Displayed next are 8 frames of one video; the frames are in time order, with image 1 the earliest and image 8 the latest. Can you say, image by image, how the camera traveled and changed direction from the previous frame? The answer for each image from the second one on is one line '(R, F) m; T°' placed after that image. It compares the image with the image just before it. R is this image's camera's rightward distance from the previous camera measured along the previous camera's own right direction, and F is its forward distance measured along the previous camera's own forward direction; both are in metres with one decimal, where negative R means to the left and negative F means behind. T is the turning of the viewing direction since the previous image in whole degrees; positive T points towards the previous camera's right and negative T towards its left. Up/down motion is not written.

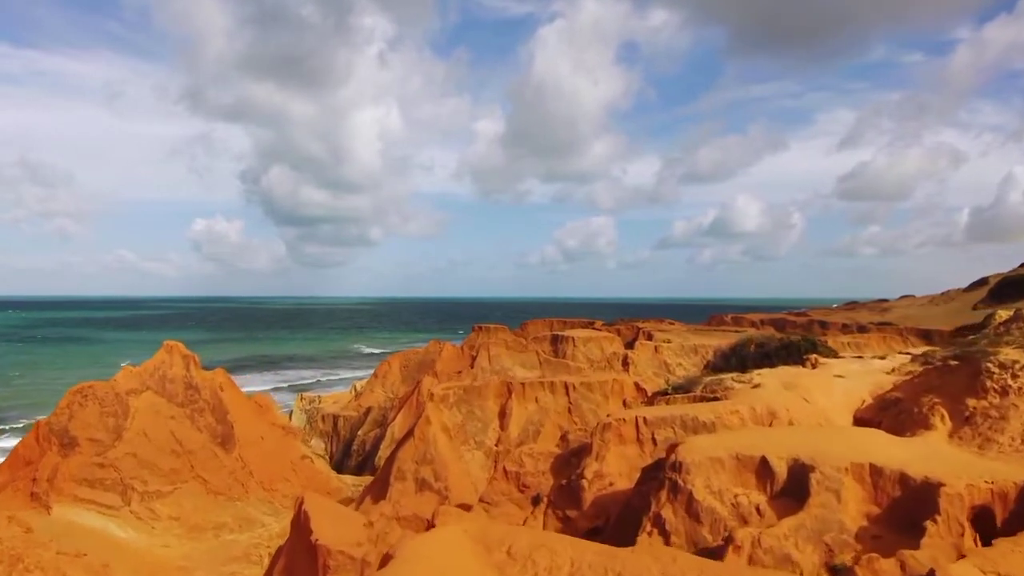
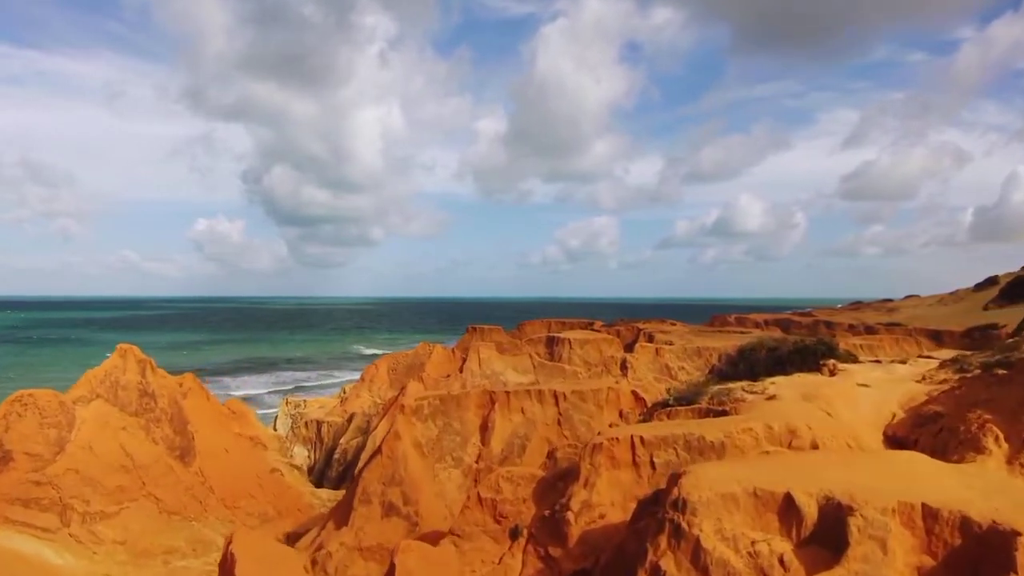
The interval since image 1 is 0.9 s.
(+0.4, +1.8) m; 0°
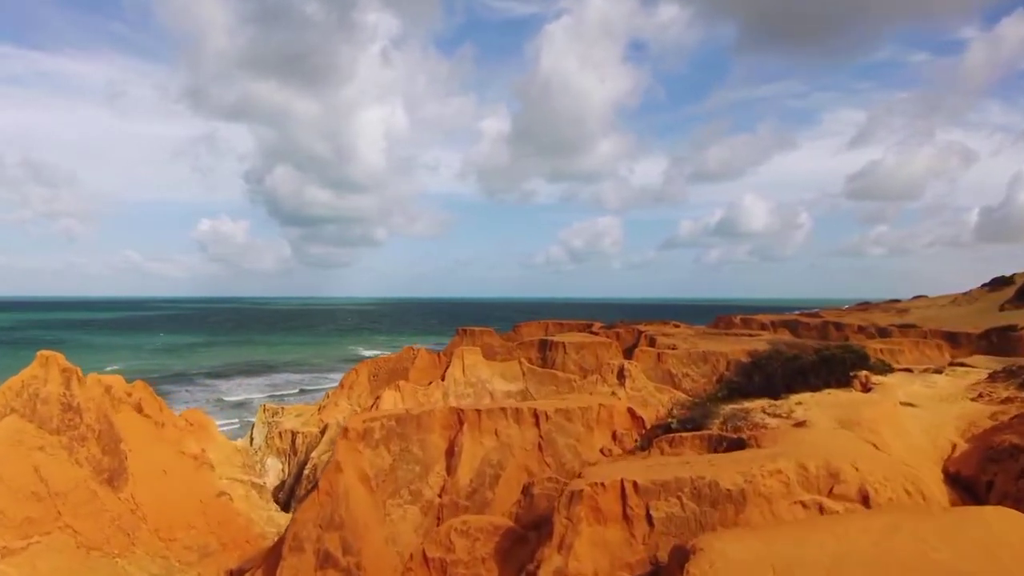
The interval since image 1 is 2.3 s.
(+0.6, +2.4) m; 0°
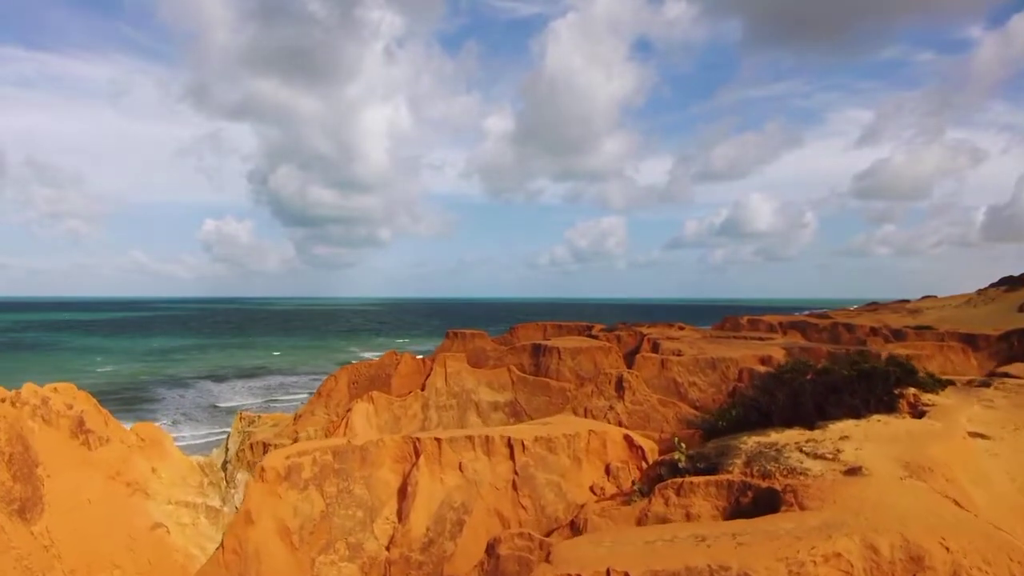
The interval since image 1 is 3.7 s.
(+0.5, +2.4) m; 0°
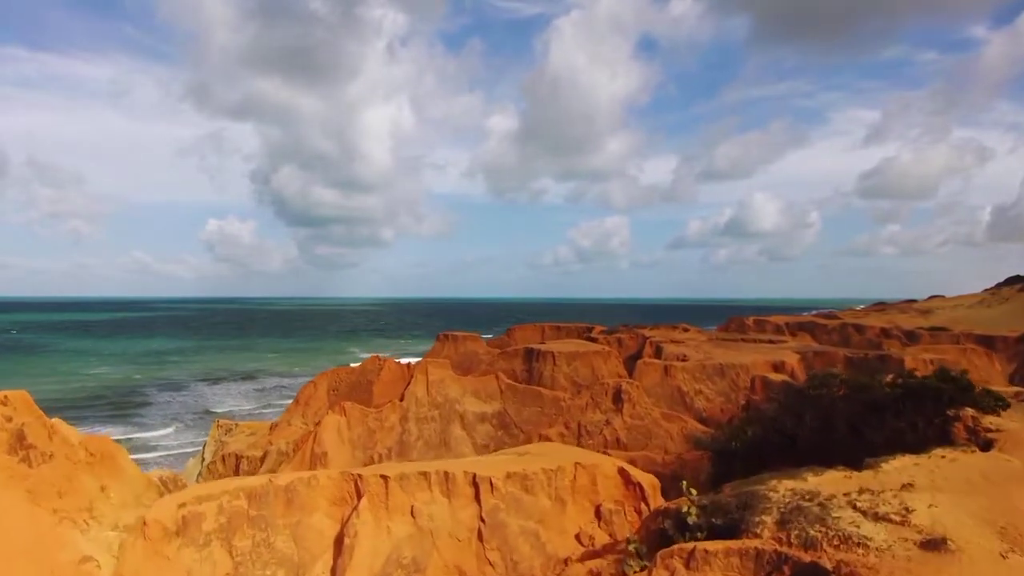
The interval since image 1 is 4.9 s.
(+0.4, +2.0) m; 0°
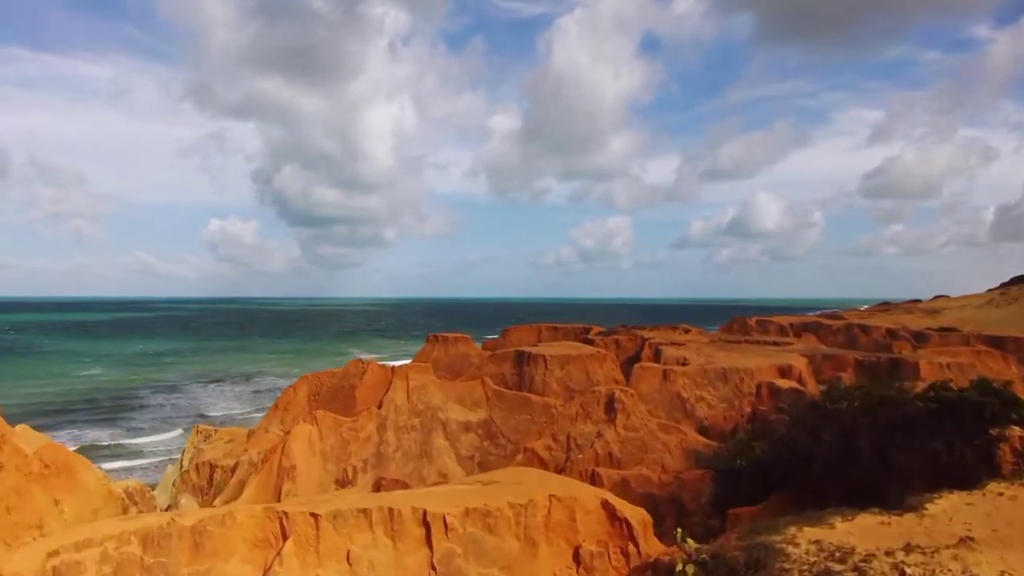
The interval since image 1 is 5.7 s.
(+0.4, +1.4) m; 0°
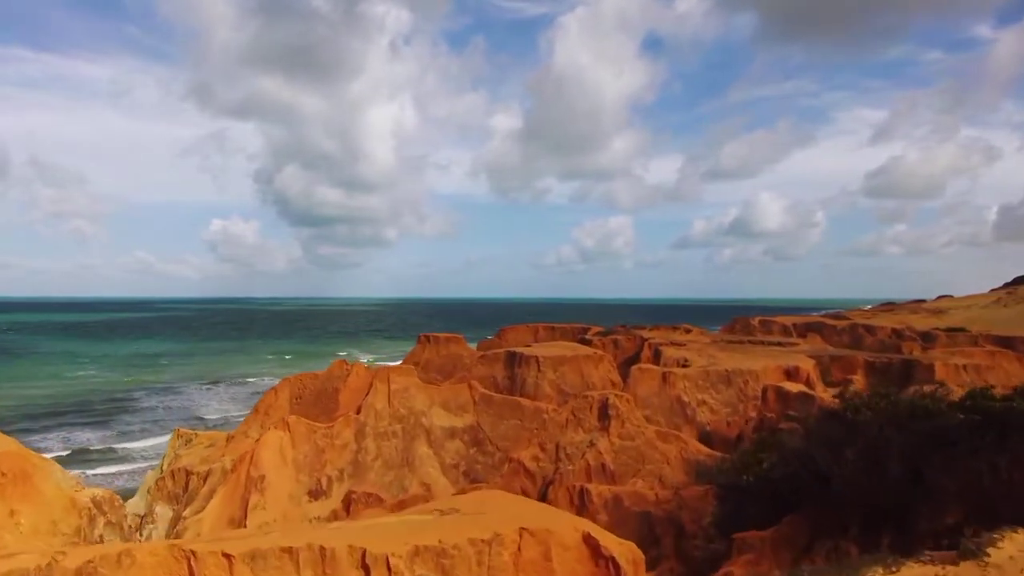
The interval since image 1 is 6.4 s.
(+0.3, +1.2) m; 0°
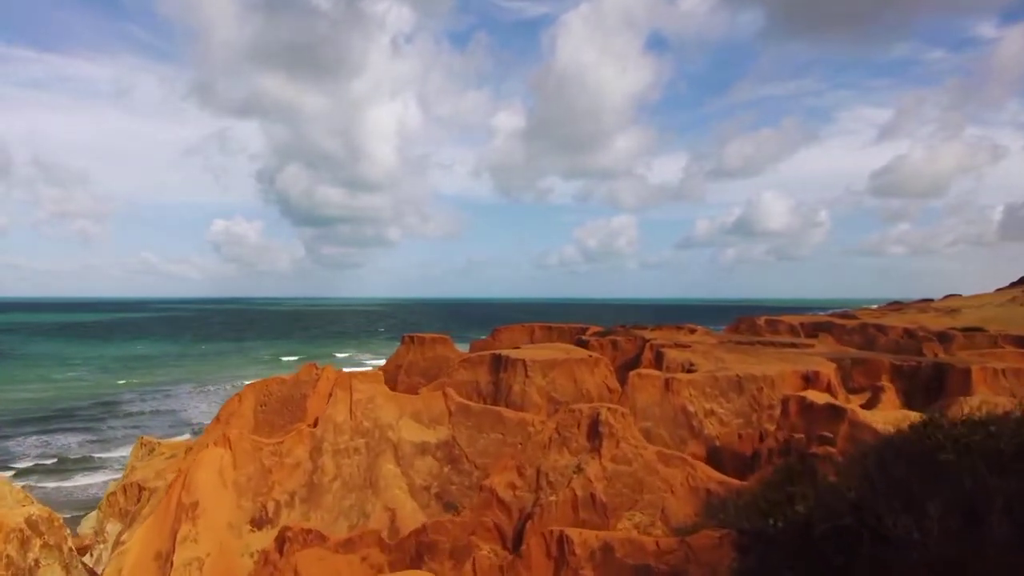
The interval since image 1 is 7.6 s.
(+0.5, +2.3) m; 0°
